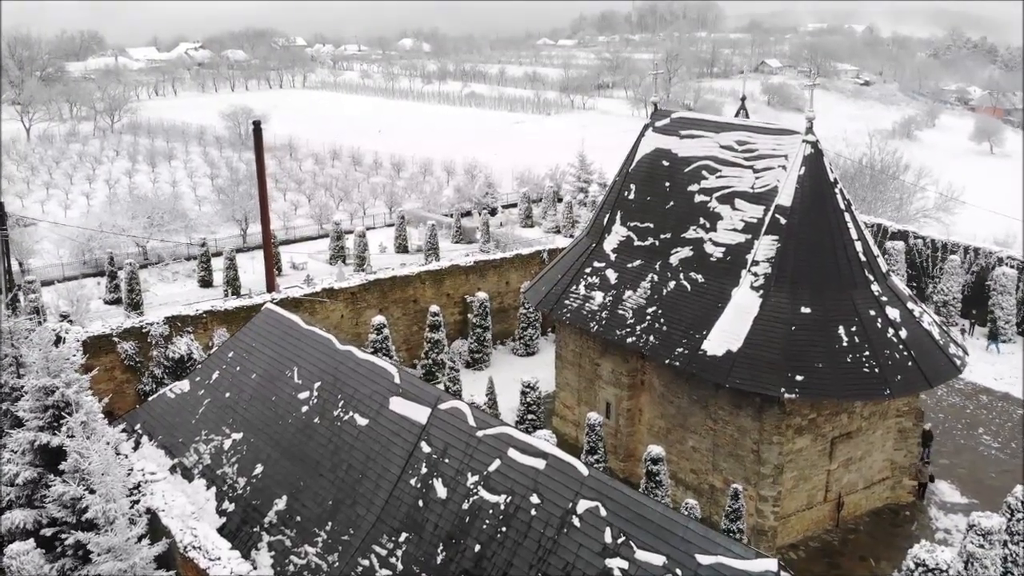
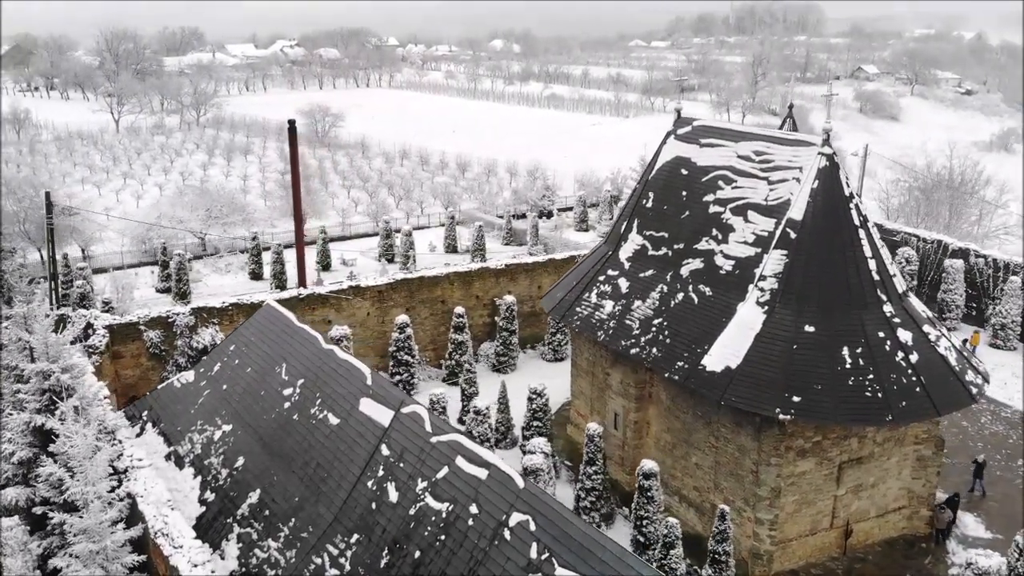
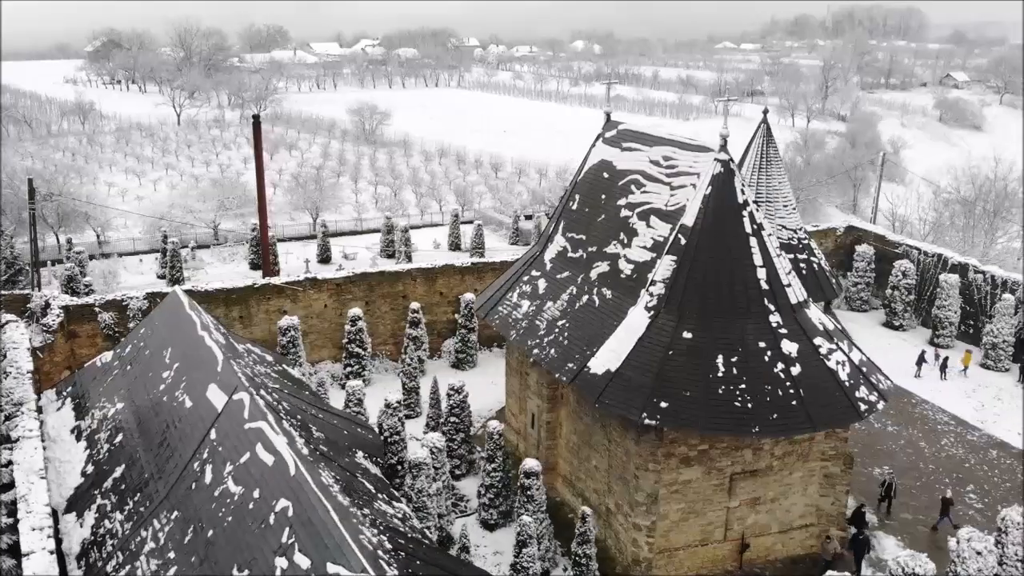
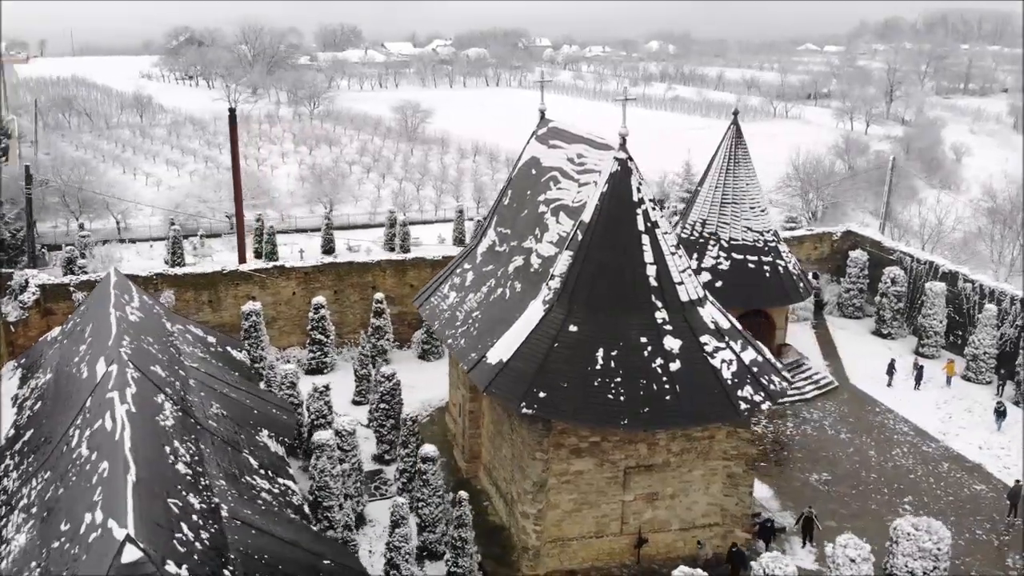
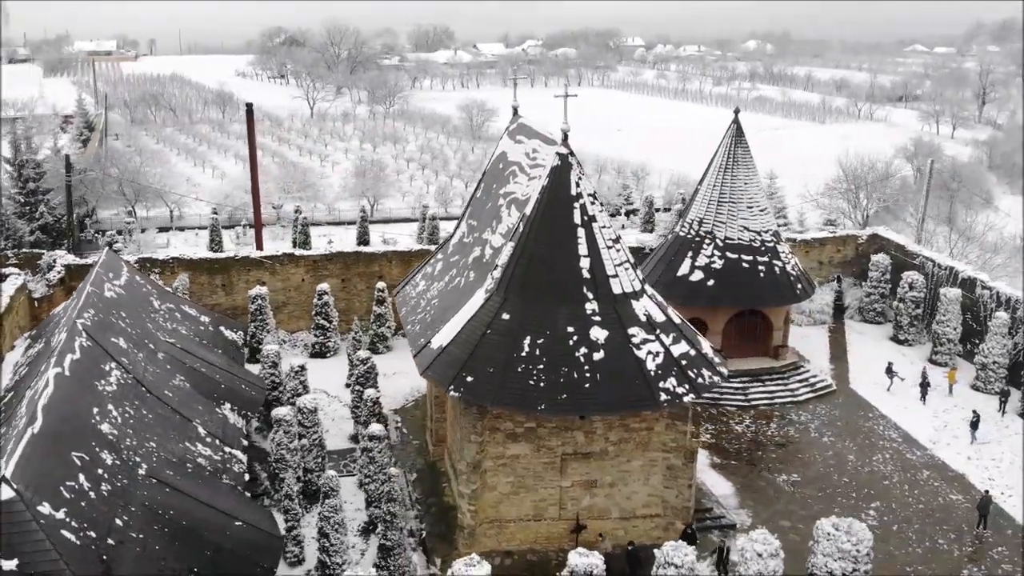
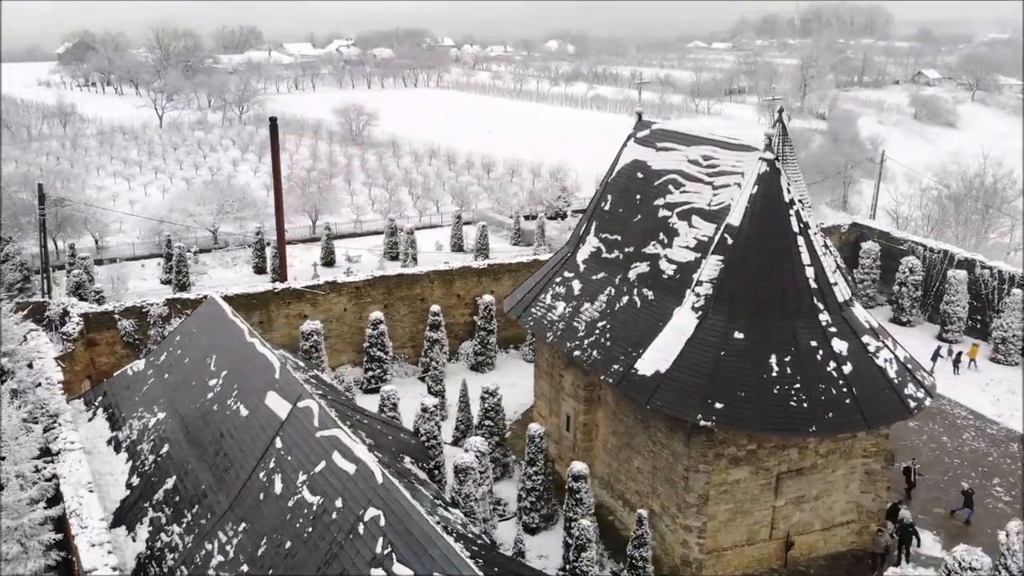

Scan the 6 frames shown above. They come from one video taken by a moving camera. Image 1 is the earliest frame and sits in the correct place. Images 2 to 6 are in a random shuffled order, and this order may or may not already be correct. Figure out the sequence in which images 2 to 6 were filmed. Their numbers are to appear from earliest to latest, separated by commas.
2, 6, 3, 4, 5
